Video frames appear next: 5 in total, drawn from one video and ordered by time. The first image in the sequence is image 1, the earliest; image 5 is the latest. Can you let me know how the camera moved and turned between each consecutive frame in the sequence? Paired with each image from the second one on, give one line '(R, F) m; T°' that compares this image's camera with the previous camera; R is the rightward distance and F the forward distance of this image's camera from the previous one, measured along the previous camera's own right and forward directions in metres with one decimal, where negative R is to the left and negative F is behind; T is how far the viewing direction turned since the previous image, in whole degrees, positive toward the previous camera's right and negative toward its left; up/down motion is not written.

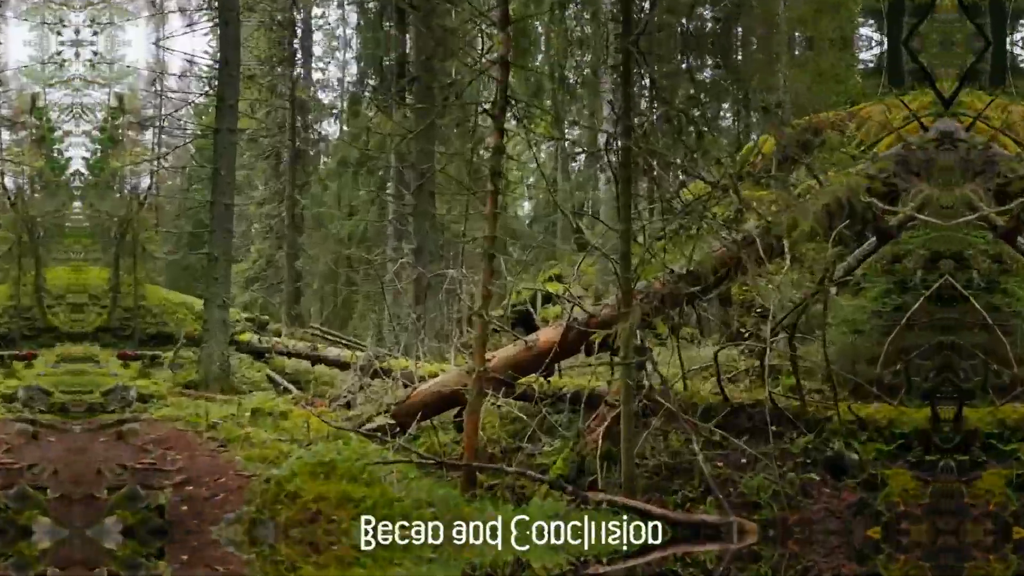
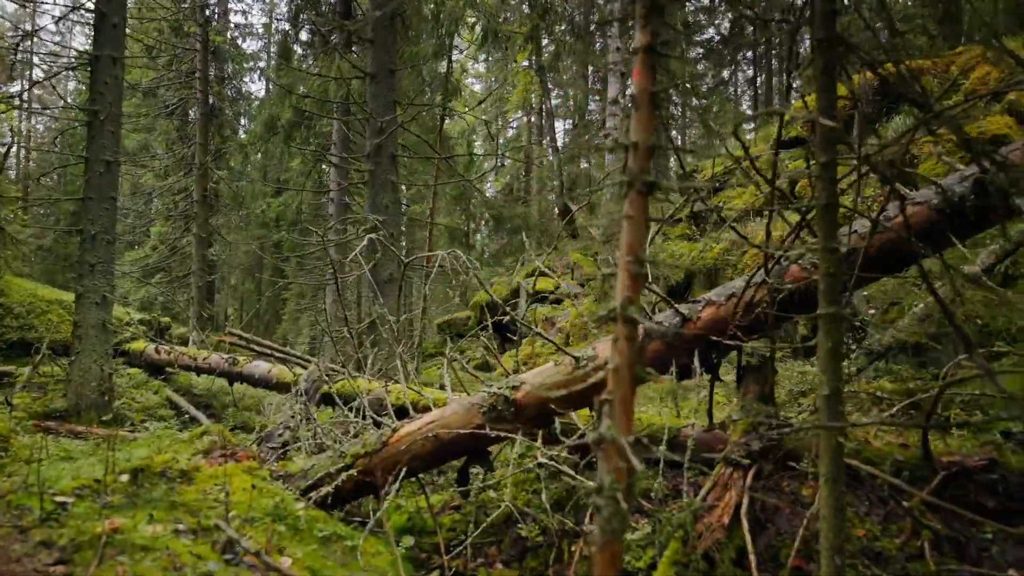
(-0.5, +2.3) m; +5°
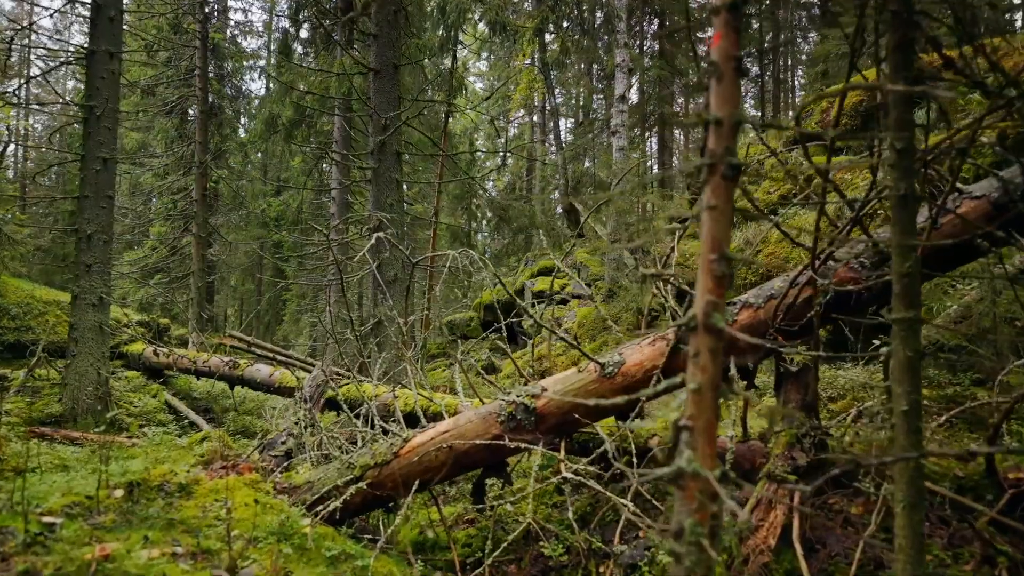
(-0.1, +0.2) m; 0°
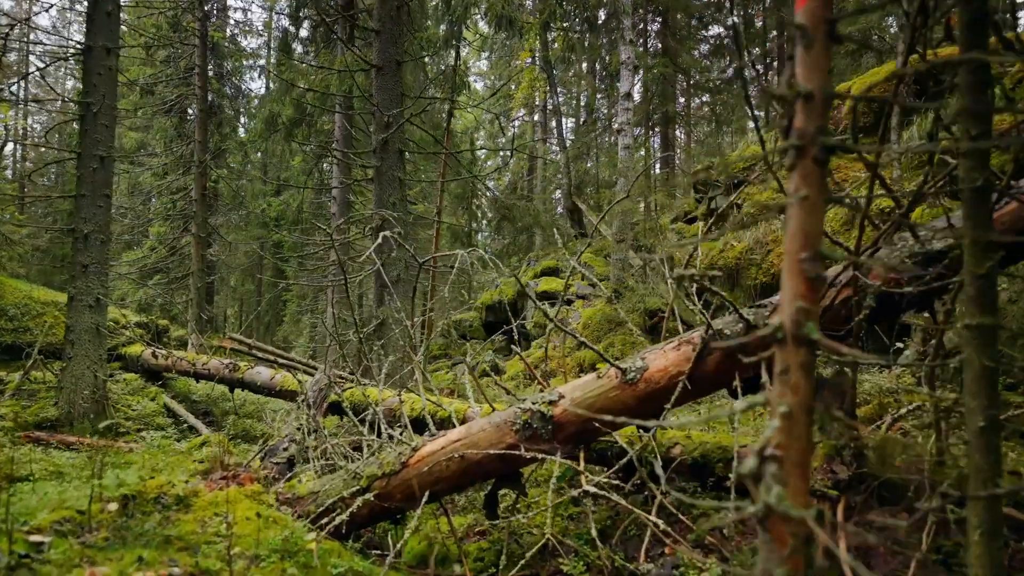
(-0.1, +0.2) m; 0°
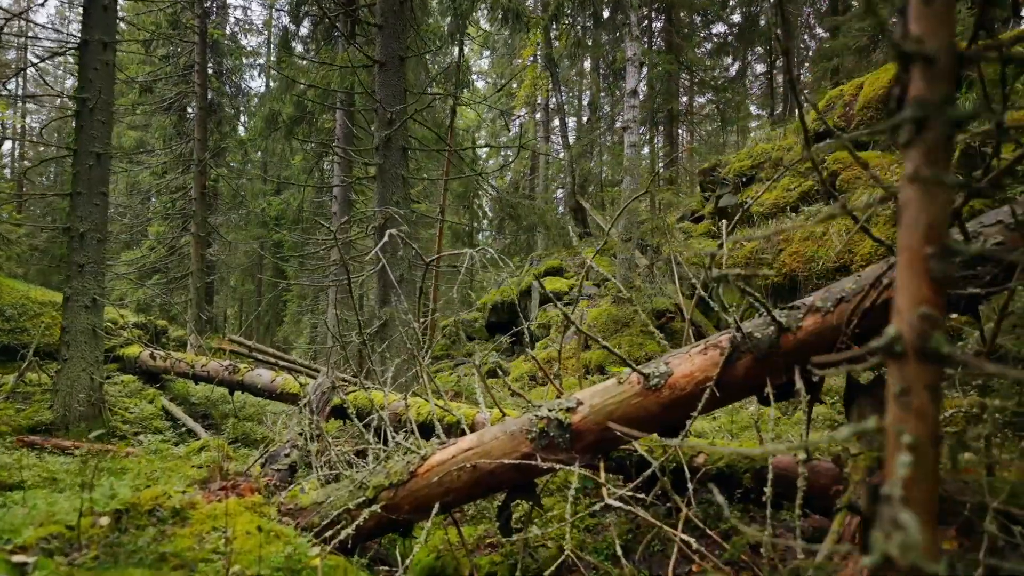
(0.0, +0.2) m; 0°
